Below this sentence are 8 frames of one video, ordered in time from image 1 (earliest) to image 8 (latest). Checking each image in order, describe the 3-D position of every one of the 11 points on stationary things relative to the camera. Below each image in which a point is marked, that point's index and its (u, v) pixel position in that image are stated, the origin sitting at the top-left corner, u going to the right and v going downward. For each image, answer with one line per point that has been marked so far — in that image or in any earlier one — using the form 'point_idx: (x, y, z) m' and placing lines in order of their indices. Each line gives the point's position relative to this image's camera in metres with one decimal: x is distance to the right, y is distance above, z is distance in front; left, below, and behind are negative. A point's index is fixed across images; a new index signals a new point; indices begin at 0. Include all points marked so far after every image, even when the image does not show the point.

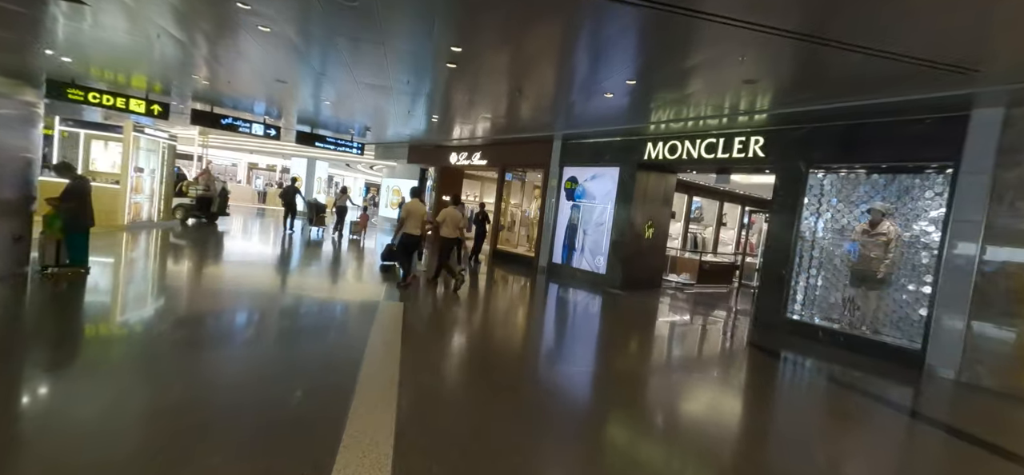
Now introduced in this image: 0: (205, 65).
0: (-5.2, +3.1, +8.1) m
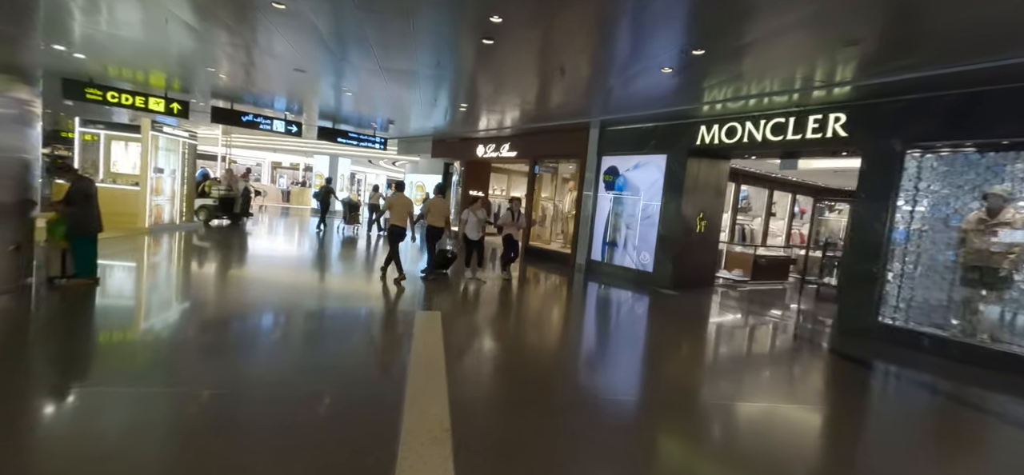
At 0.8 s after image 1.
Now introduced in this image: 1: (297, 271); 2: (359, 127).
0: (-4.8, +3.1, +7.8) m
1: (-4.0, -0.6, +8.9) m
2: (-4.4, +3.2, +13.5) m
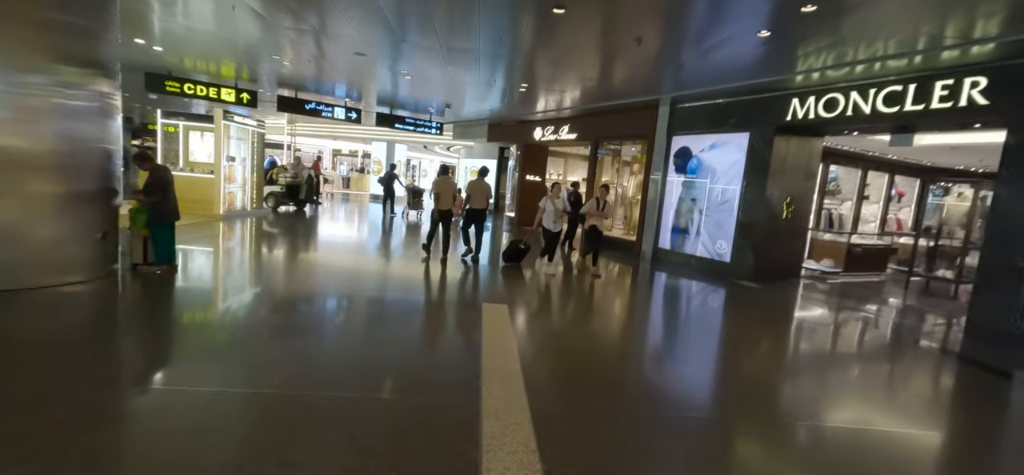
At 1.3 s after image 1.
0: (-3.8, +3.3, +7.9) m
1: (-2.9, -0.4, +9.0) m
2: (-2.8, +3.7, +13.5) m
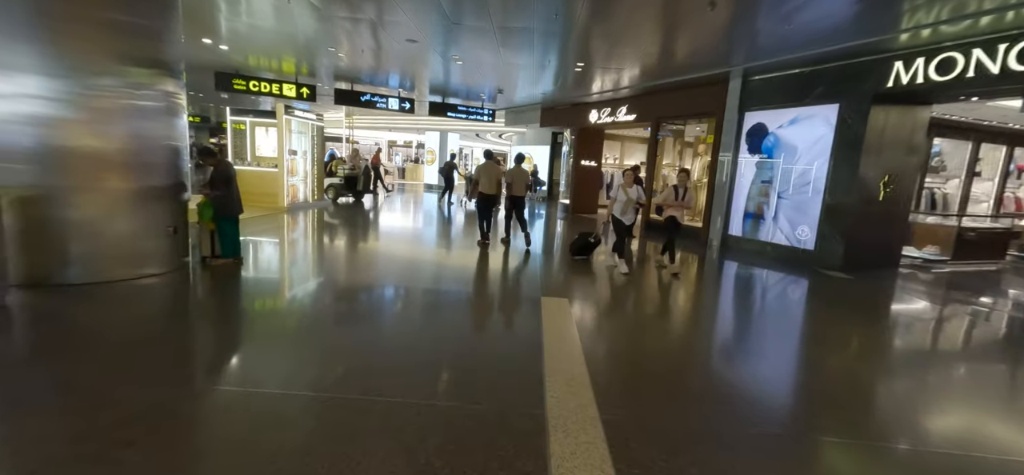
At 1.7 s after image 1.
0: (-2.9, +3.5, +8.0) m
1: (-1.9, -0.2, +9.1) m
2: (-1.3, +4.0, +13.5) m
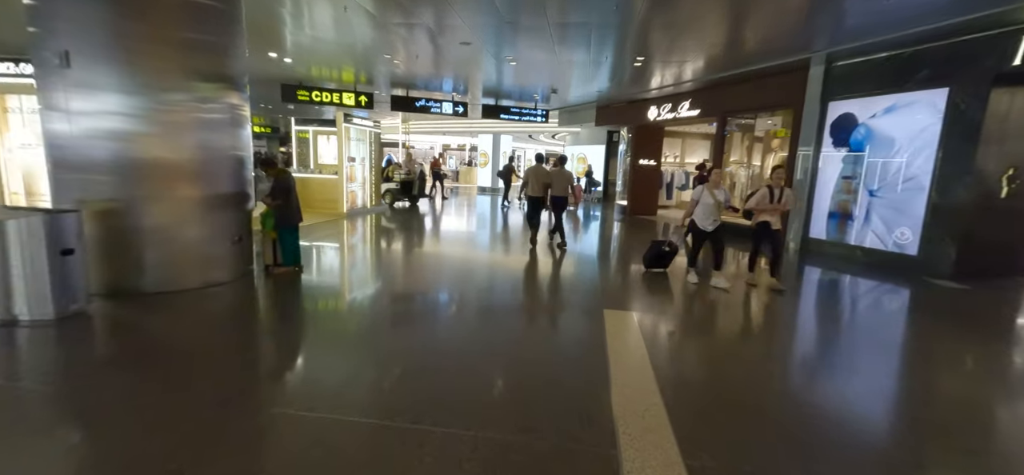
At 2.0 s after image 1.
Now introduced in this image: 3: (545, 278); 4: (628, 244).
0: (-1.9, +3.4, +8.1) m
1: (-0.8, -0.2, +9.1) m
2: (+0.2, +3.9, +13.3) m
3: (+0.5, -0.6, +6.9) m
4: (+2.4, -0.1, +9.8) m
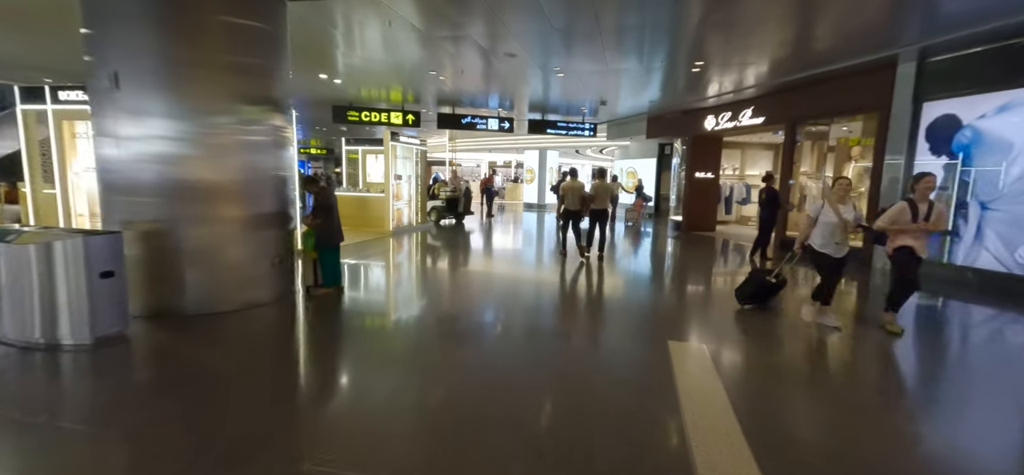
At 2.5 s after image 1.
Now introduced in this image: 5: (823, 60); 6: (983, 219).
0: (-1.1, +3.1, +8.1) m
1: (+0.1, -0.6, +8.8) m
2: (+1.6, +3.4, +13.1) m
3: (+1.2, -0.9, +6.5) m
4: (+3.4, -0.5, +9.2) m
5: (+4.4, +2.5, +6.7) m
6: (+5.6, +0.3, +5.8) m
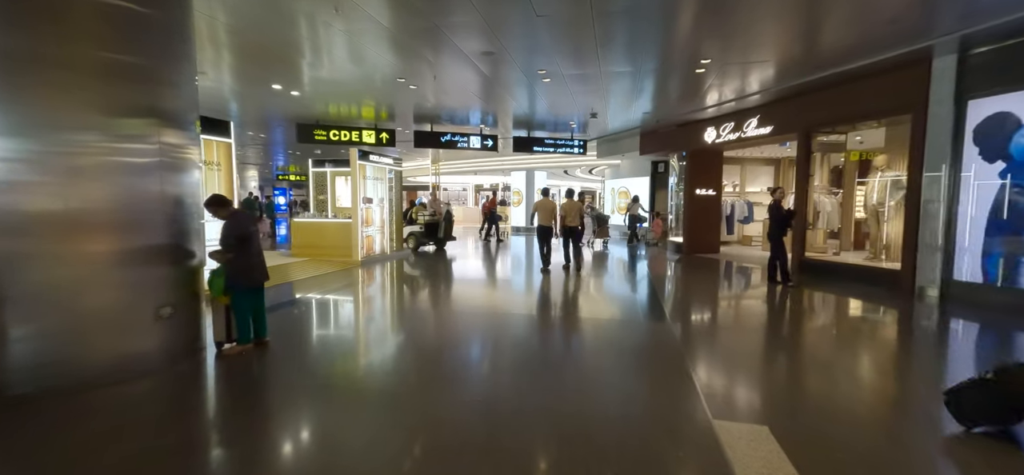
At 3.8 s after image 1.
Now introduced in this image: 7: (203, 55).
0: (-1.4, +2.6, +7.3) m
1: (-0.1, -1.0, +7.9) m
2: (+1.1, +2.8, +12.4) m
3: (+1.0, -1.2, +5.6) m
4: (+3.1, -0.9, +8.4) m
5: (+4.2, +2.3, +6.1) m
6: (+5.4, +0.1, +5.1) m
7: (-4.8, +2.9, +7.4) m
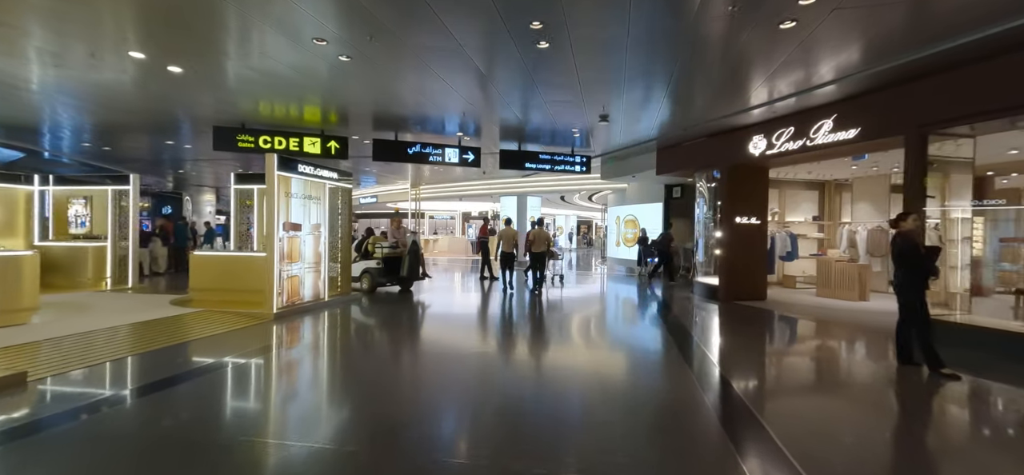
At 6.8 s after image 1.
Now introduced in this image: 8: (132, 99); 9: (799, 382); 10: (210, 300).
0: (-1.6, +2.2, +5.4) m
1: (-0.4, -1.6, +5.7) m
2: (+0.9, +2.0, +10.5) m
3: (+0.8, -1.6, +3.5) m
4: (+2.9, -1.5, +6.3) m
5: (+4.0, +1.8, +4.2) m
6: (+5.2, -0.3, +3.1) m
7: (-5.0, +2.4, +5.4) m
8: (-6.4, +2.3, +7.9) m
9: (+2.9, -1.6, +4.6) m
10: (-4.7, -1.0, +7.5) m
